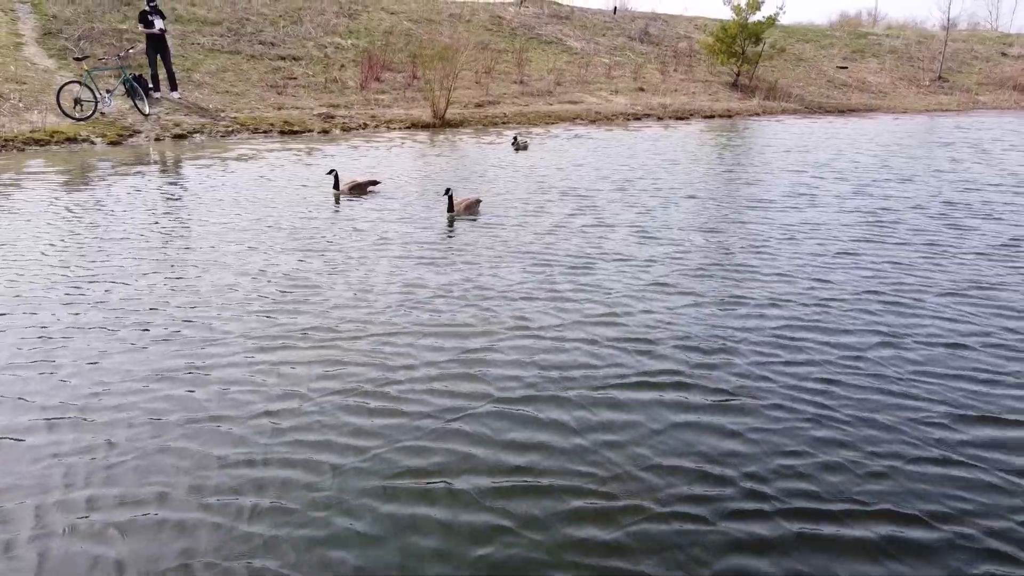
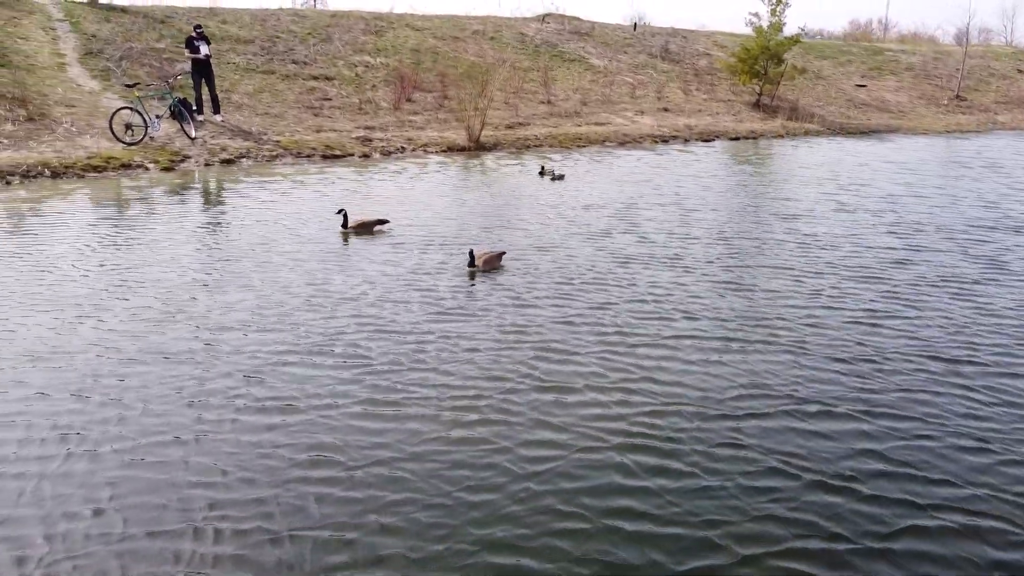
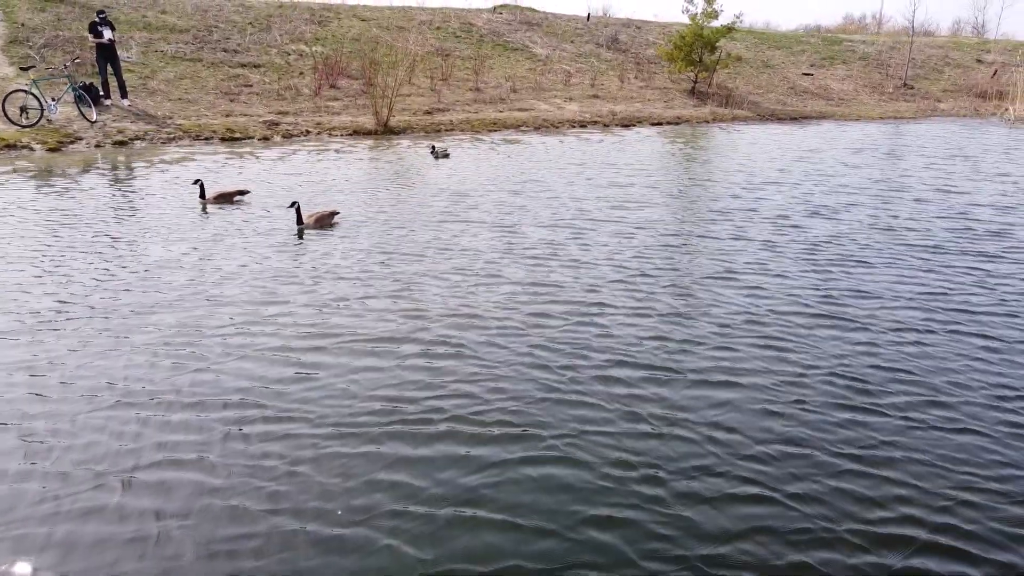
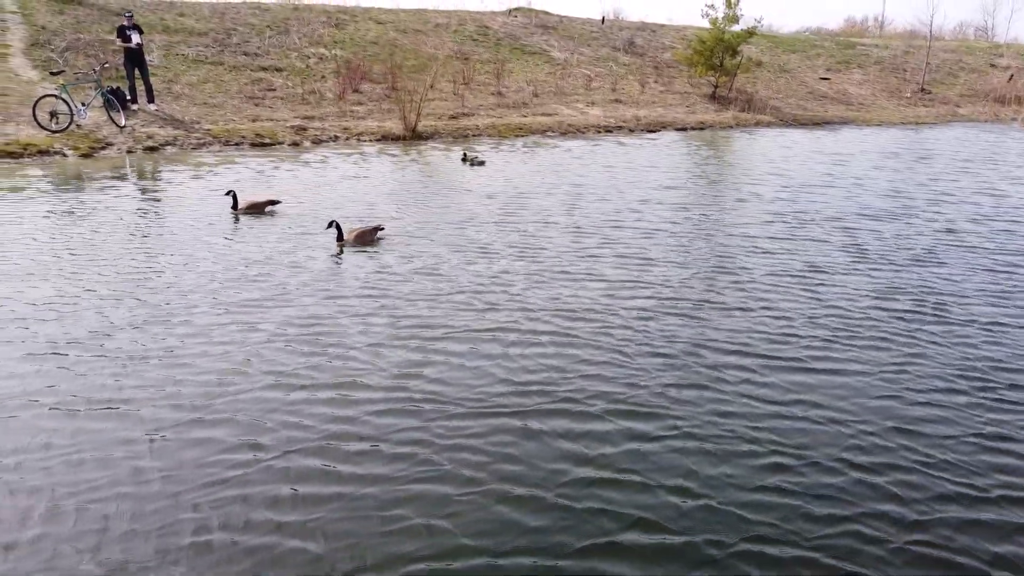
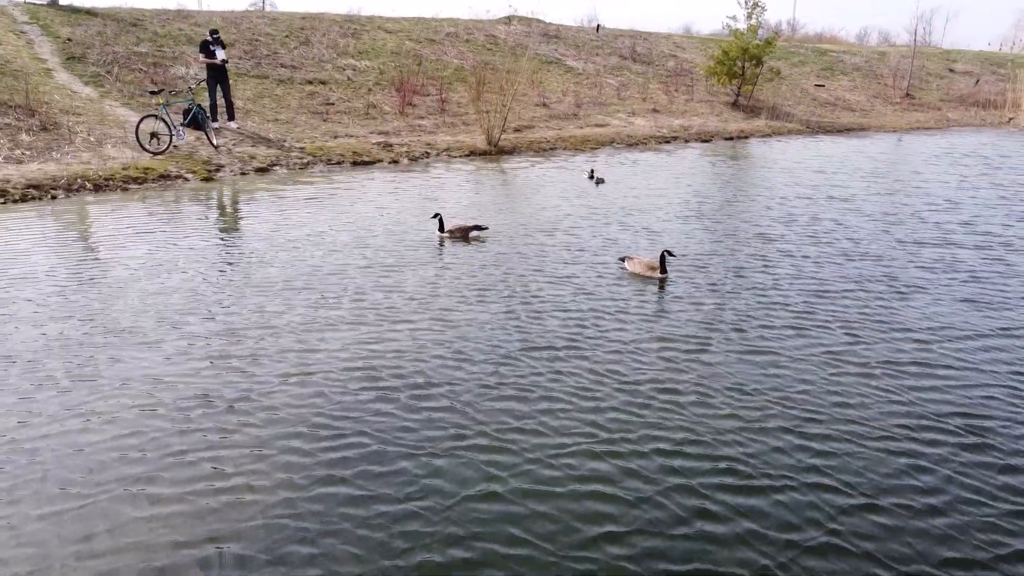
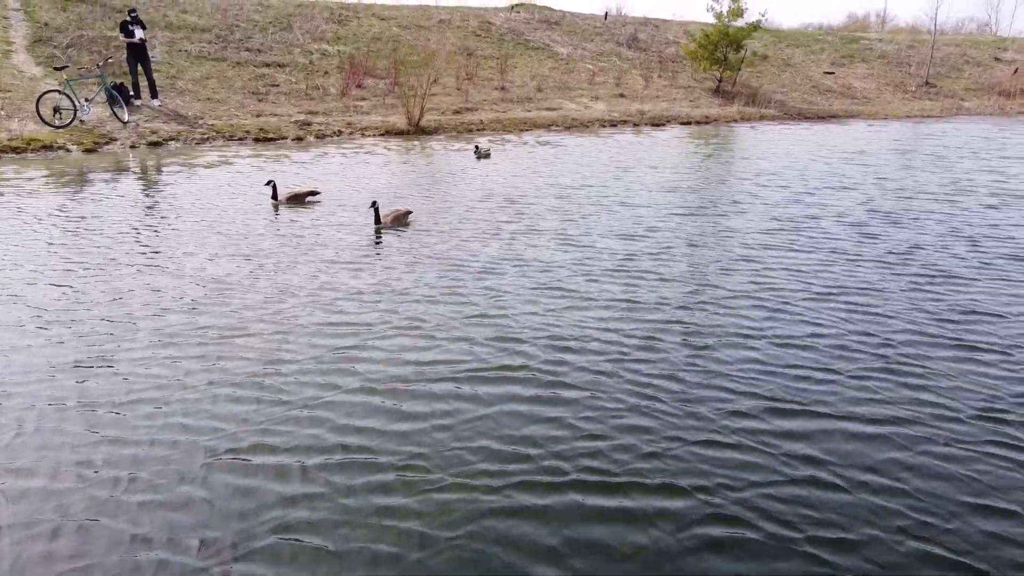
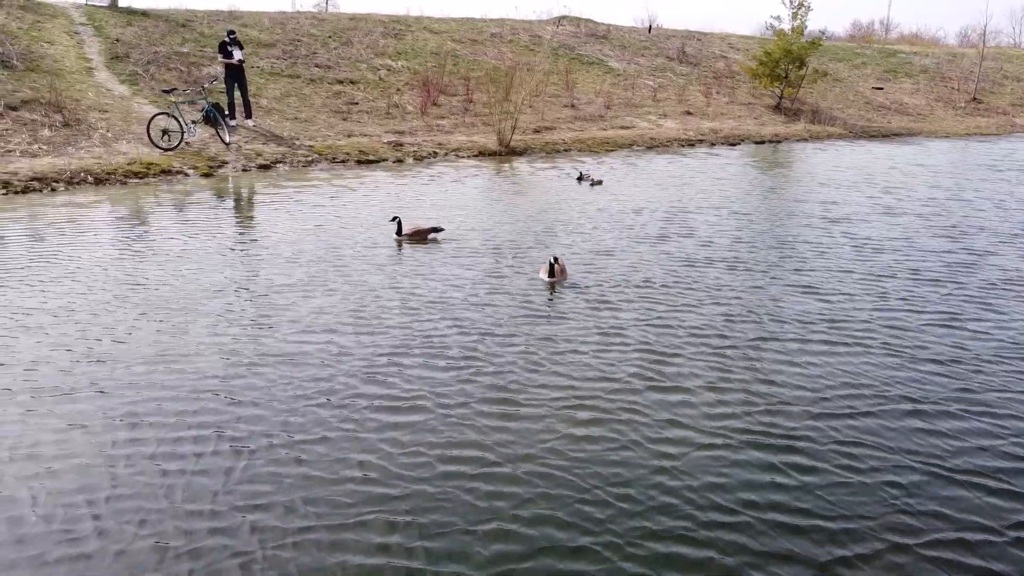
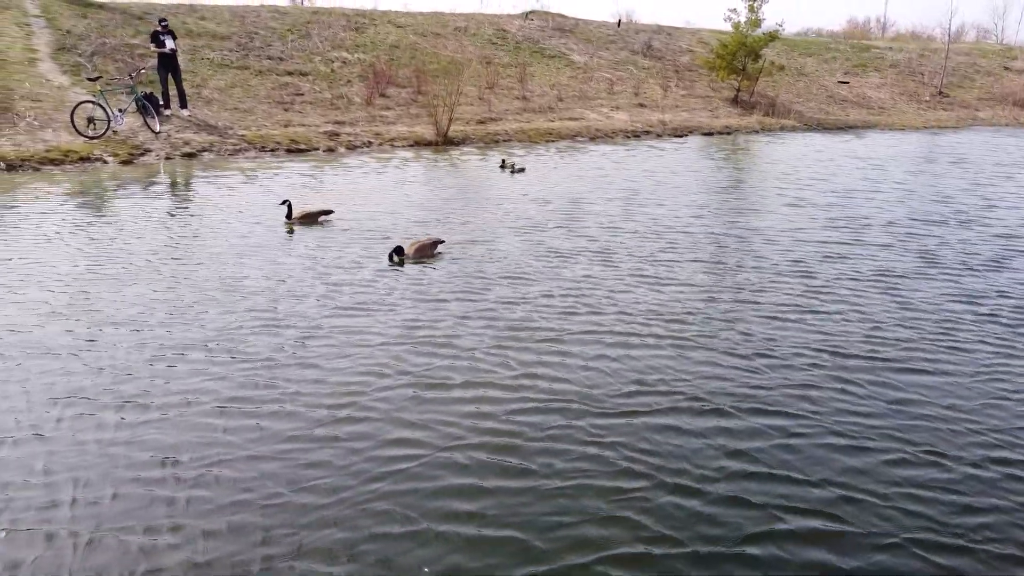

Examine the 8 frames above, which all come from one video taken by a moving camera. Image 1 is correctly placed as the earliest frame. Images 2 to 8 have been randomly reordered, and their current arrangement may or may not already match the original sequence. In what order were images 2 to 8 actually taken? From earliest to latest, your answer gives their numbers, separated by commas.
6, 3, 4, 8, 2, 7, 5
